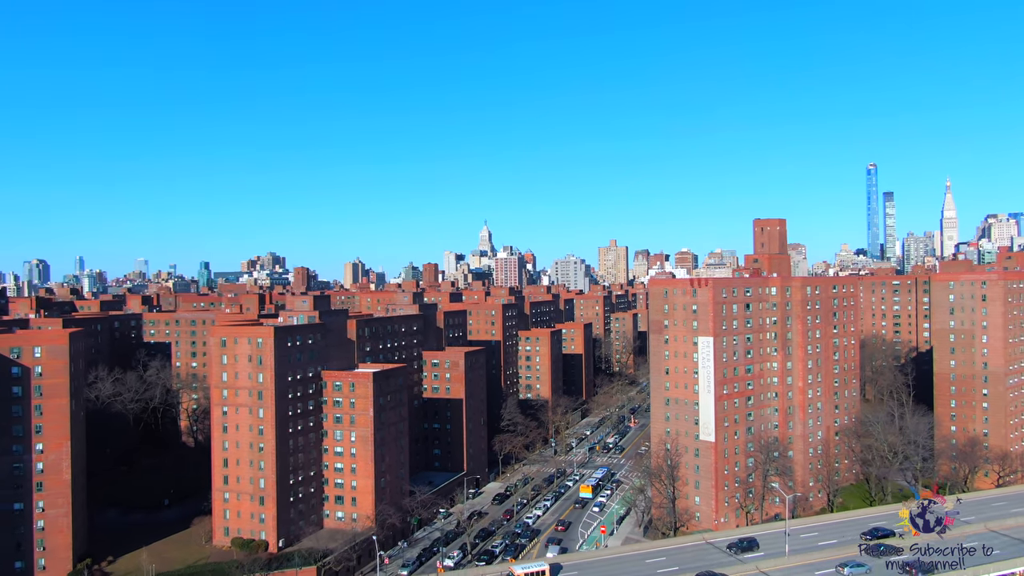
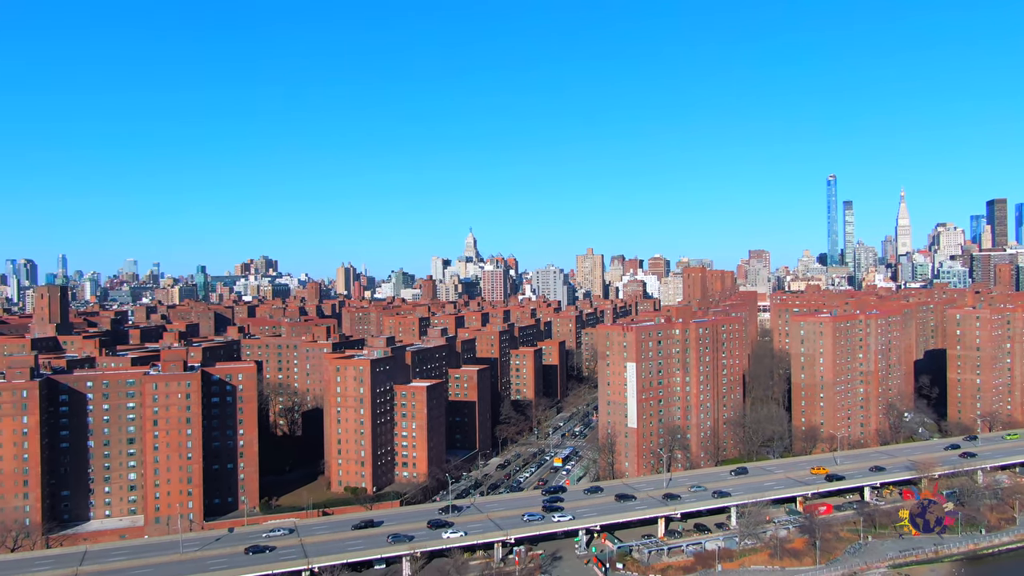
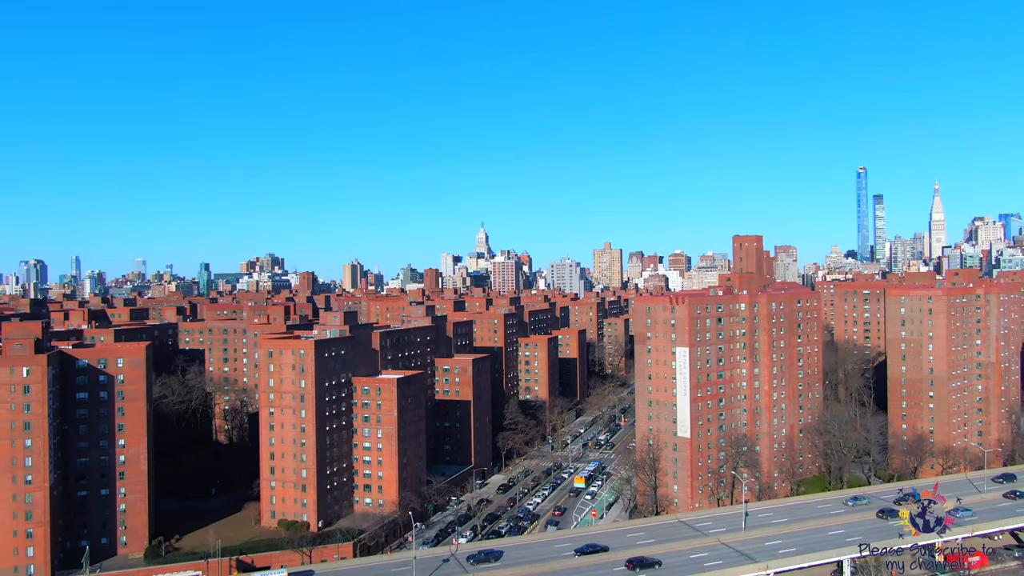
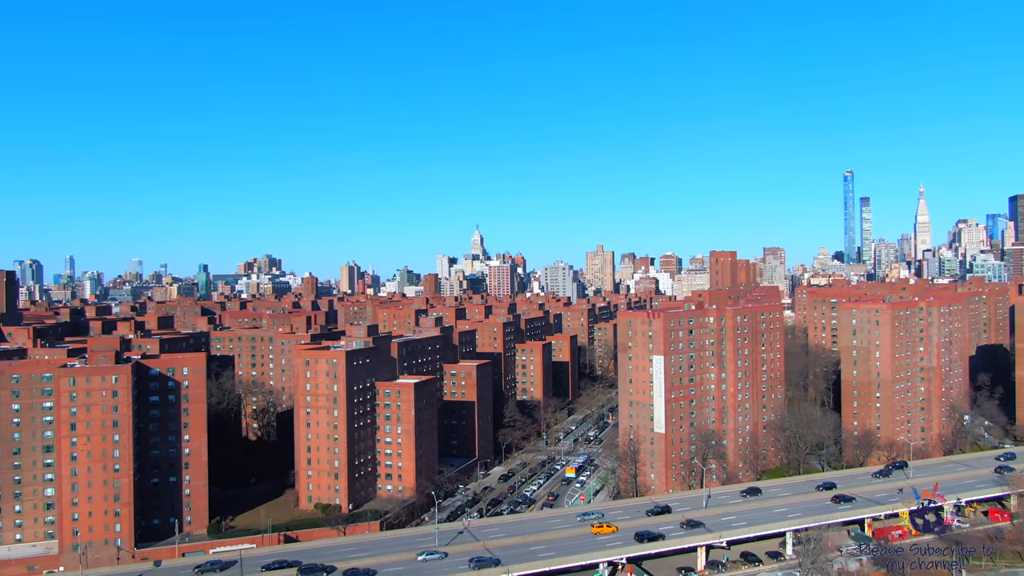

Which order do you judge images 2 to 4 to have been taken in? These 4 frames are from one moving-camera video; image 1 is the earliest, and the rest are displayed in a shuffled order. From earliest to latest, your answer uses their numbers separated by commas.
3, 4, 2
